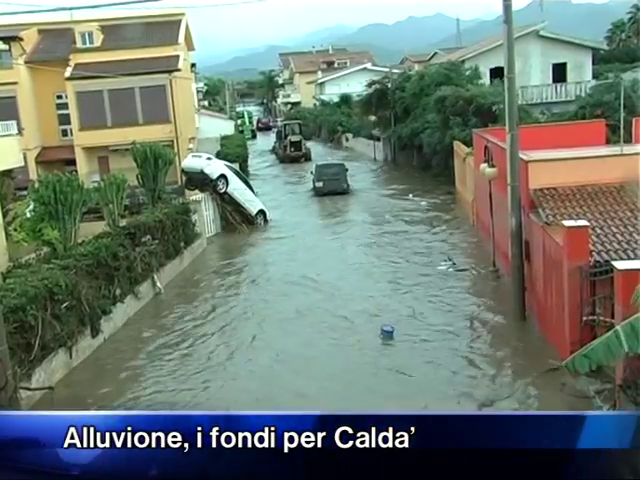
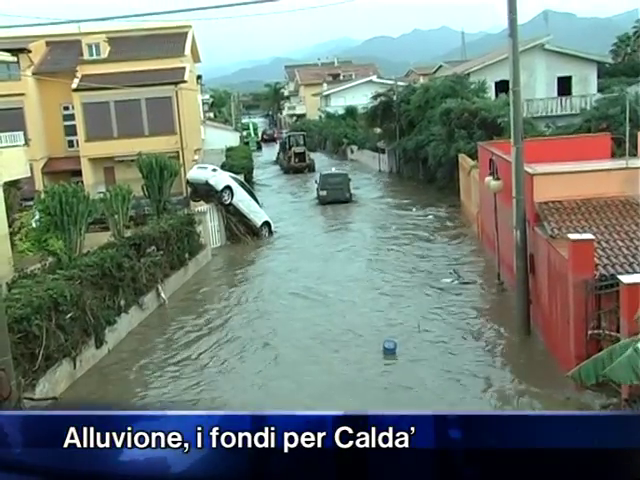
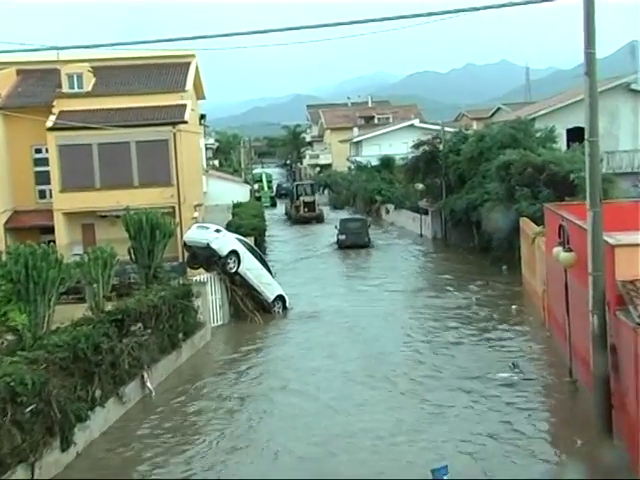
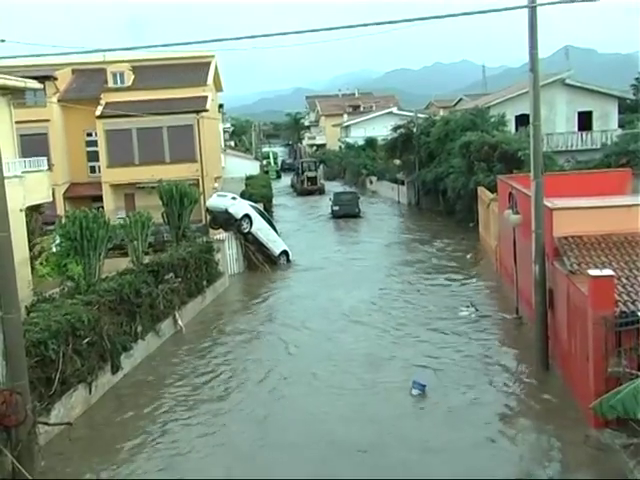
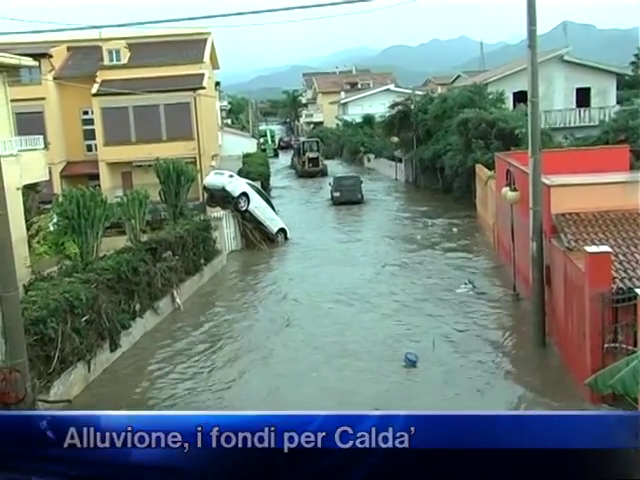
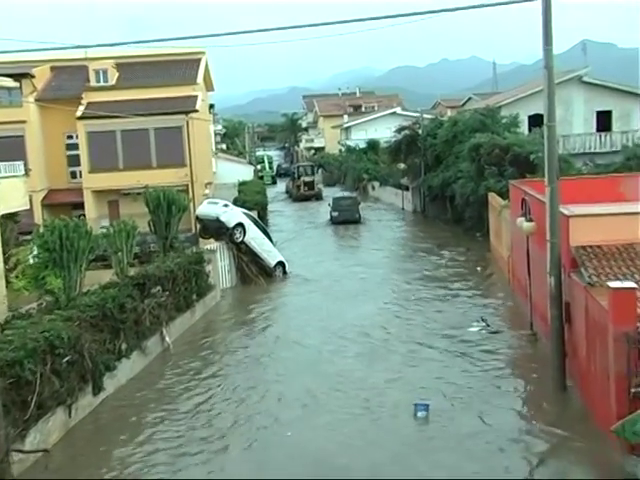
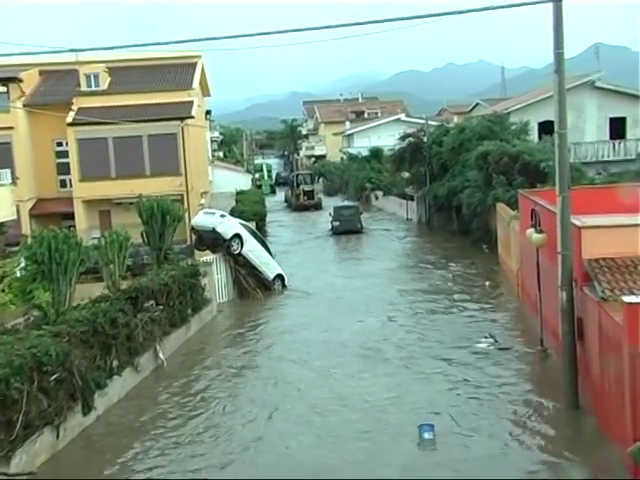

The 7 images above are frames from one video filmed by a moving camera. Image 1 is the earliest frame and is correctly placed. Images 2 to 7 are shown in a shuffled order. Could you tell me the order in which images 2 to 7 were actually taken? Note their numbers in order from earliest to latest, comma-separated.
2, 5, 4, 6, 7, 3
